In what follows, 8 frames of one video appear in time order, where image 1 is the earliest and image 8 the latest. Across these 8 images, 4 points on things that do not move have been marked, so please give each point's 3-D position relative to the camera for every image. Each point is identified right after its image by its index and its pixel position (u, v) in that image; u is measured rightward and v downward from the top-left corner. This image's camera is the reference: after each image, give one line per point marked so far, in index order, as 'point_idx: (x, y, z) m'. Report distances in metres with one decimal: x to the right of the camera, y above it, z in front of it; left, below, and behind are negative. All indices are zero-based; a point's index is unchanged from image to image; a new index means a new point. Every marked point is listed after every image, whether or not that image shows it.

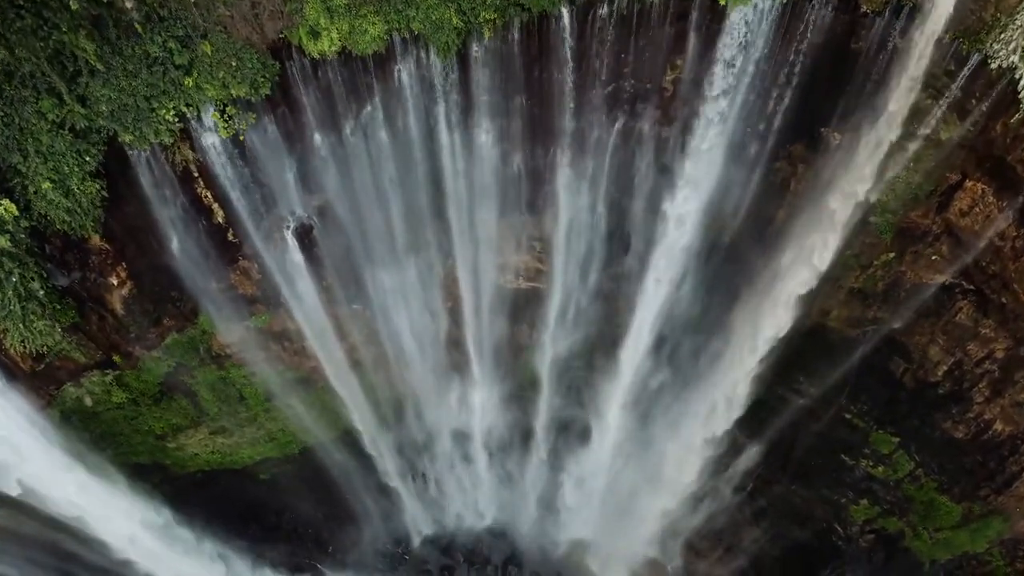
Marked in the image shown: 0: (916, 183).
0: (+5.2, +1.4, +8.9) m
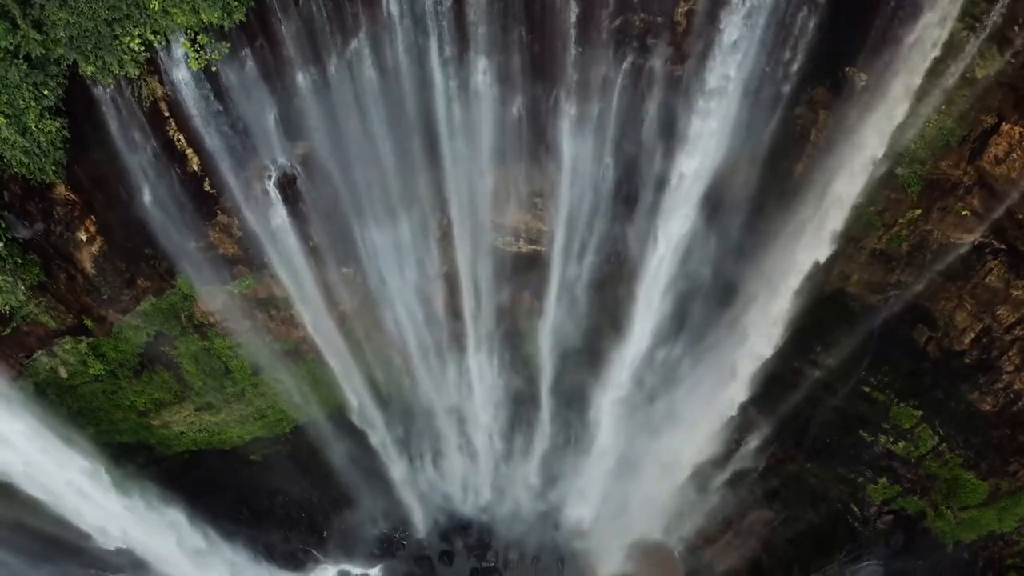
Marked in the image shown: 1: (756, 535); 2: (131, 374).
0: (+5.2, +1.9, +8.3) m
1: (+4.4, -4.5, +12.8) m
2: (-5.7, -1.3, +10.5) m
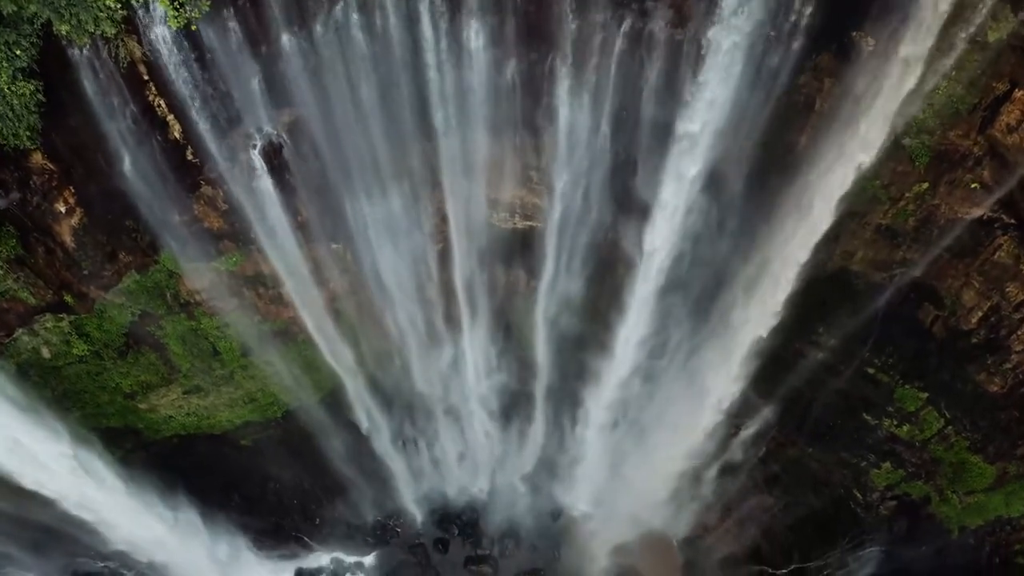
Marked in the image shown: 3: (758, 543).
0: (+5.1, +2.2, +8.0) m
1: (+4.4, -4.2, +12.5) m
2: (-5.8, -1.0, +10.2) m
3: (+4.4, -4.6, +12.5) m
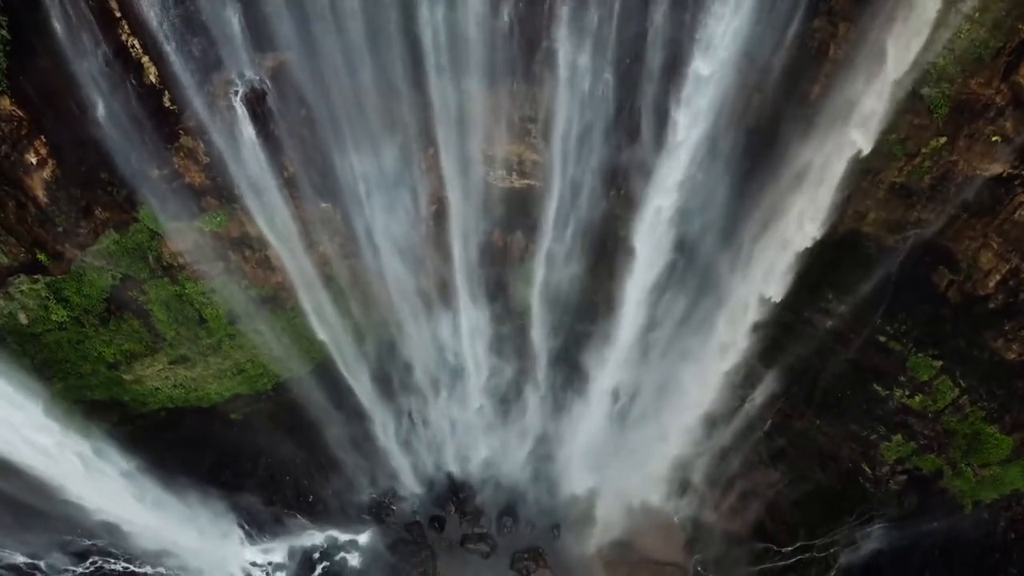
0: (+5.1, +2.7, +7.5) m
1: (+4.3, -3.7, +12.1) m
2: (-5.8, -0.5, +9.8) m
3: (+4.3, -4.1, +12.2) m
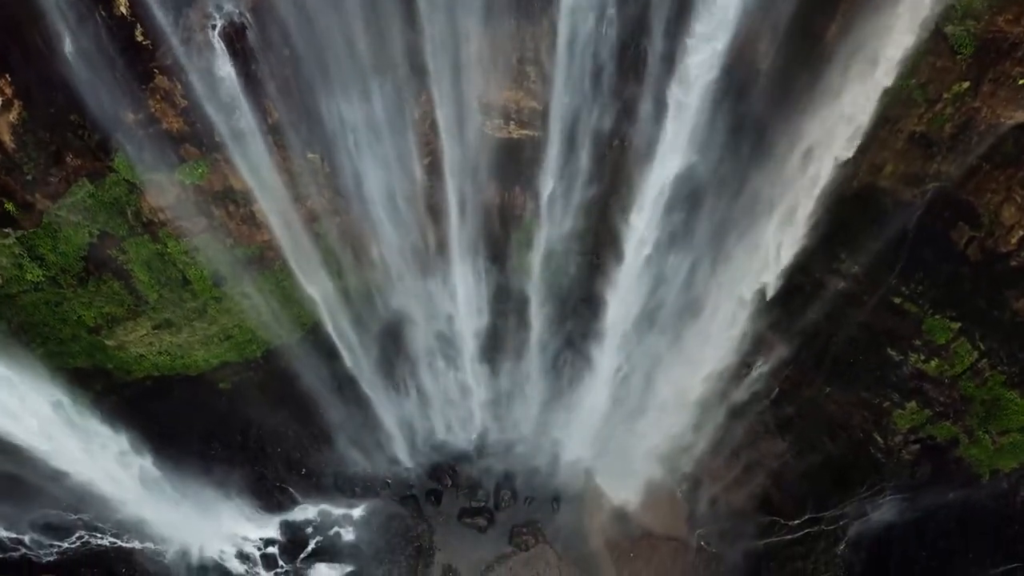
0: (+5.1, +3.2, +7.0) m
1: (+4.3, -3.1, +11.7) m
2: (-5.9, +0.1, +9.3) m
3: (+4.3, -3.5, +11.8) m
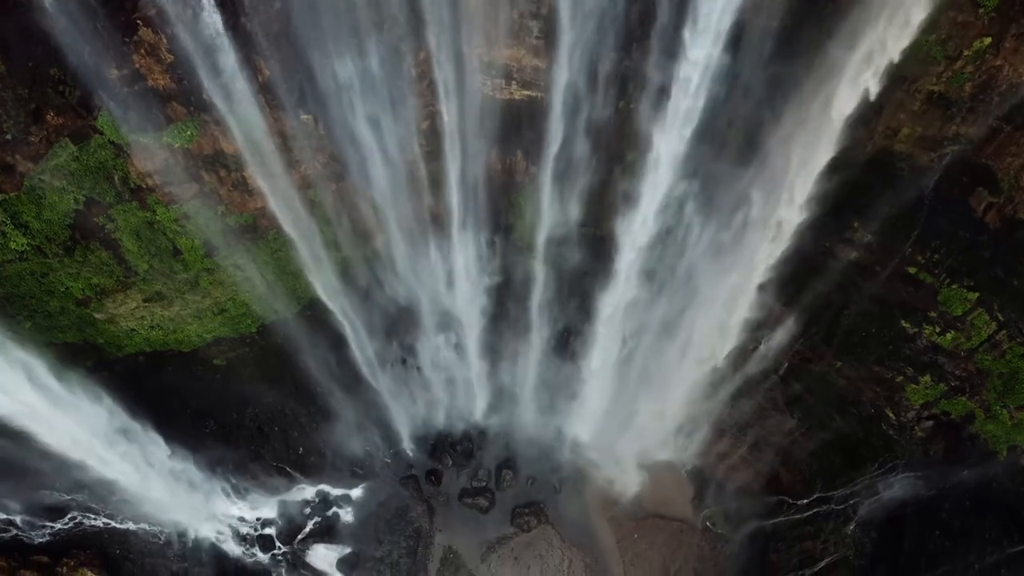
0: (+5.1, +3.6, +6.7) m
1: (+4.3, -2.6, +11.4) m
2: (-5.8, +0.5, +9.0) m
3: (+4.4, -3.0, +11.5) m
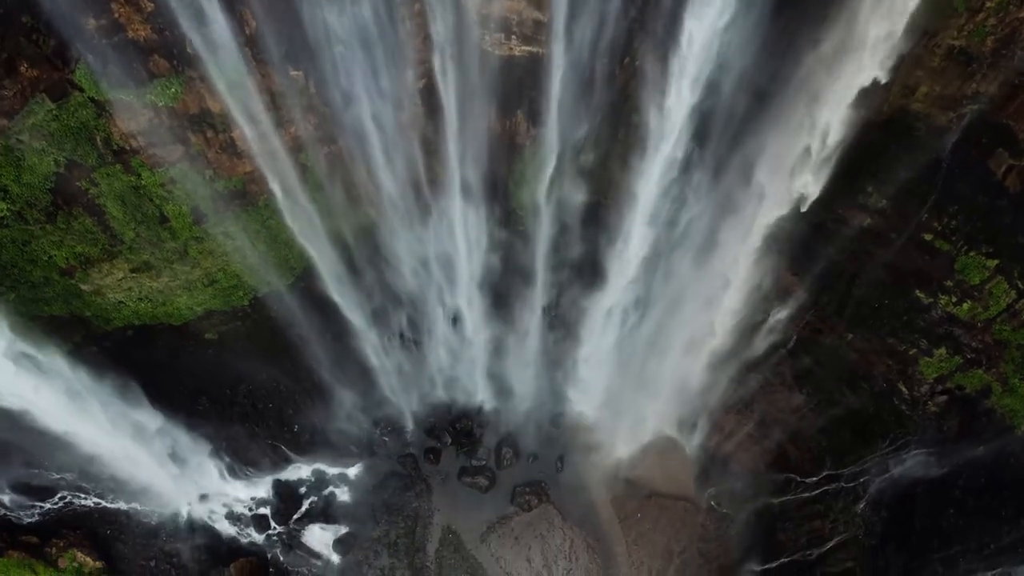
0: (+5.1, +4.0, +6.2) m
1: (+4.3, -2.2, +11.1) m
2: (-5.8, +0.9, +8.7) m
3: (+4.4, -2.6, +11.2) m
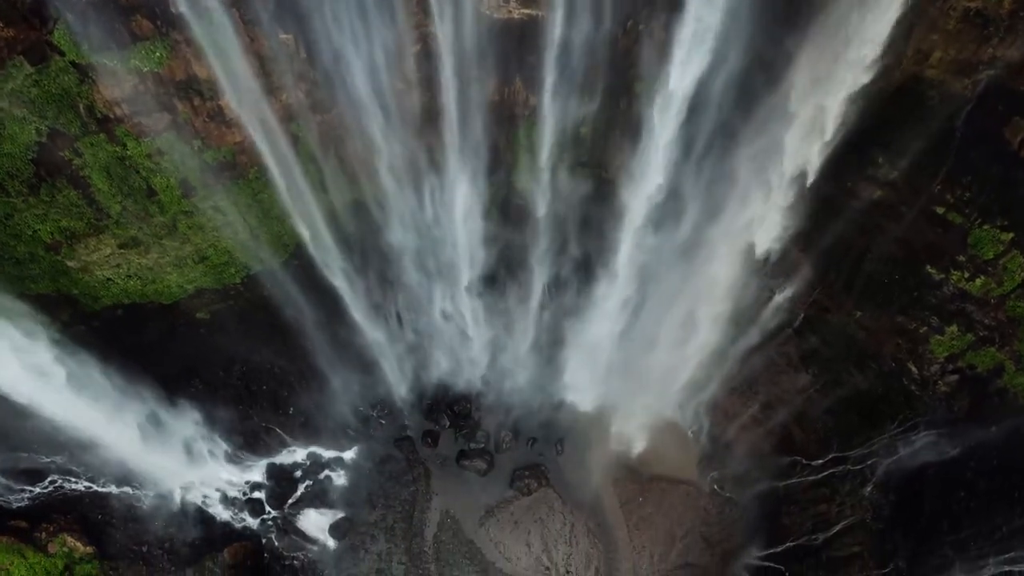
0: (+5.1, +4.3, +5.9) m
1: (+4.3, -1.8, +10.9) m
2: (-5.9, +1.2, +8.4) m
3: (+4.4, -2.2, +10.9) m
